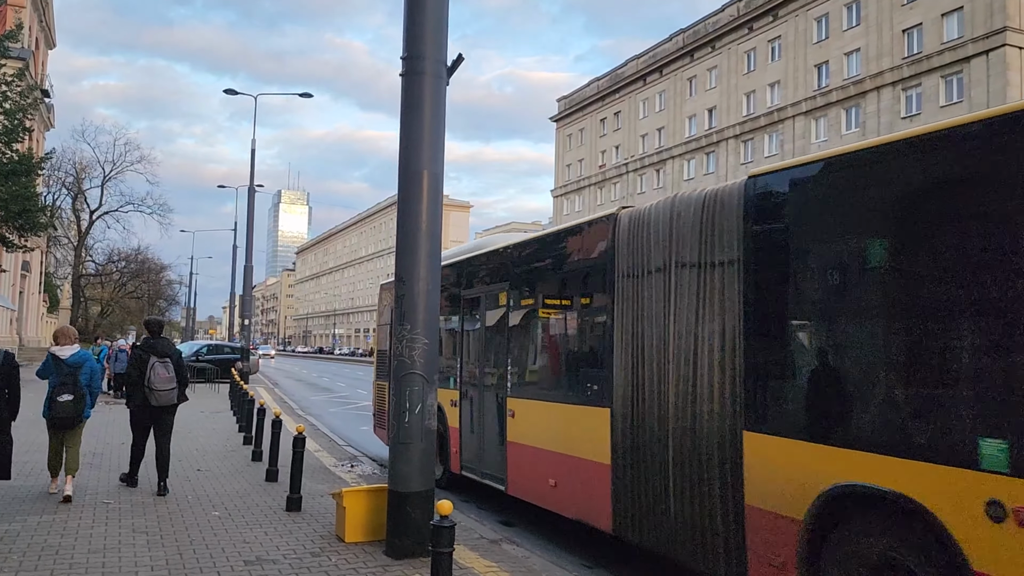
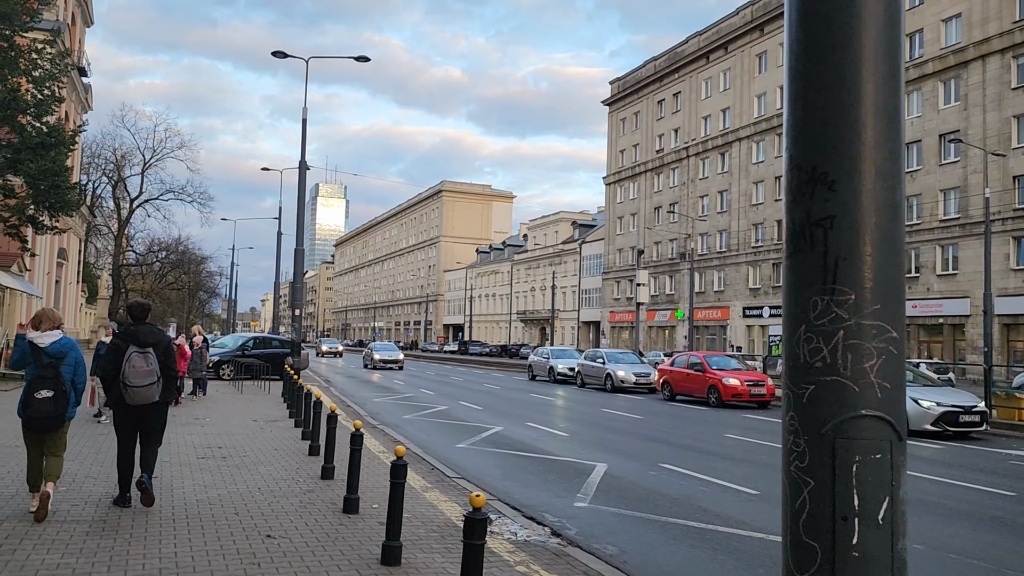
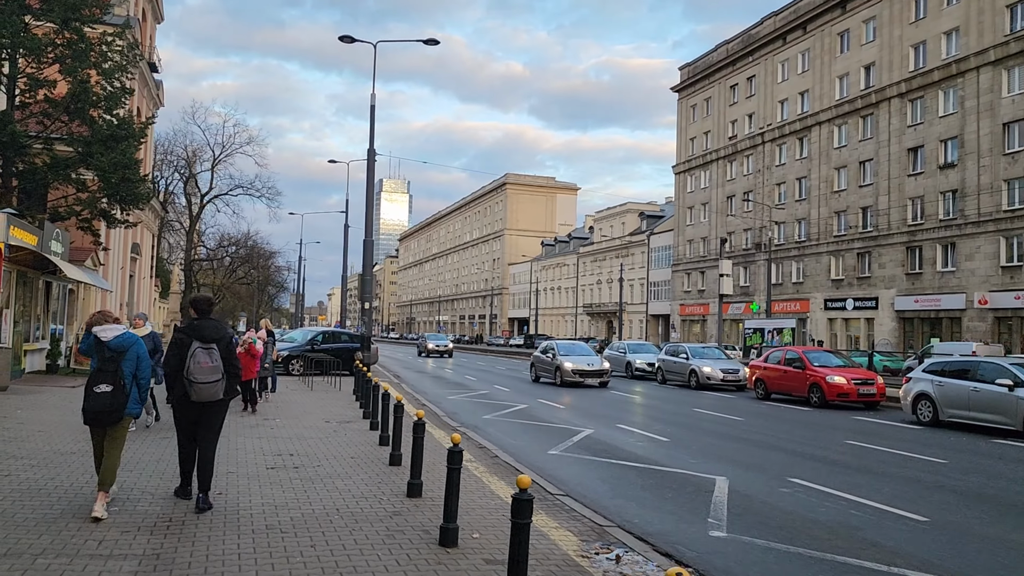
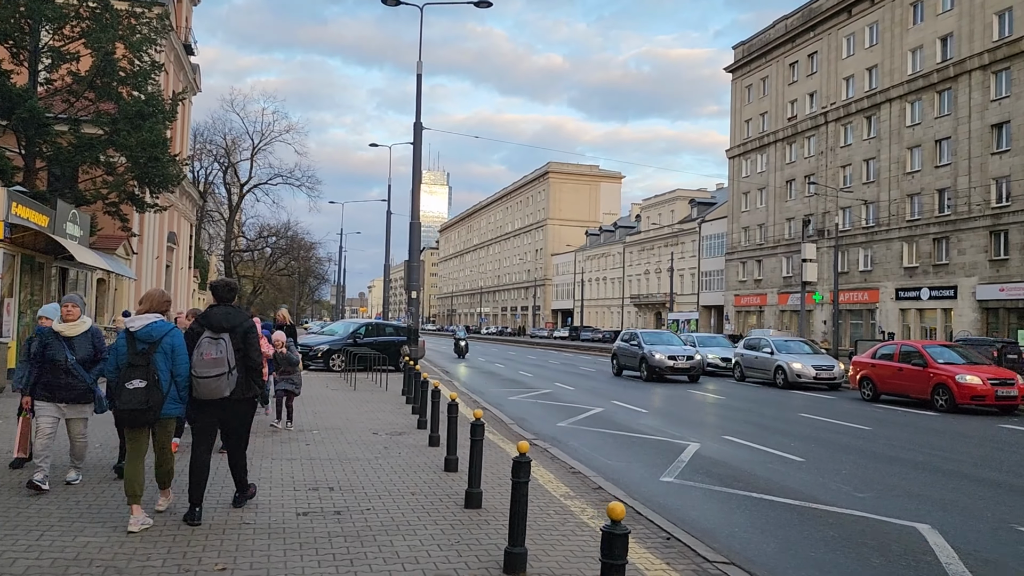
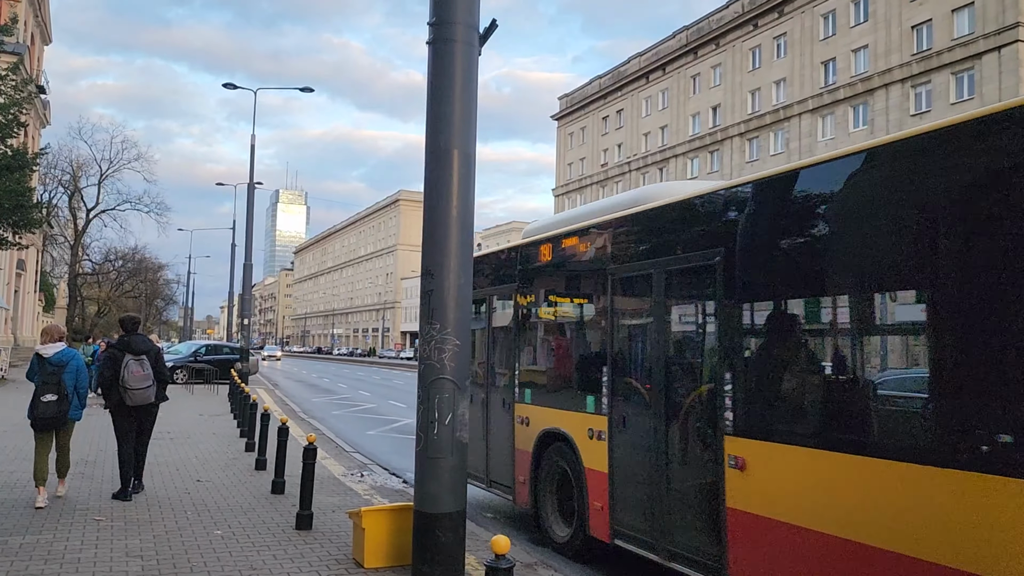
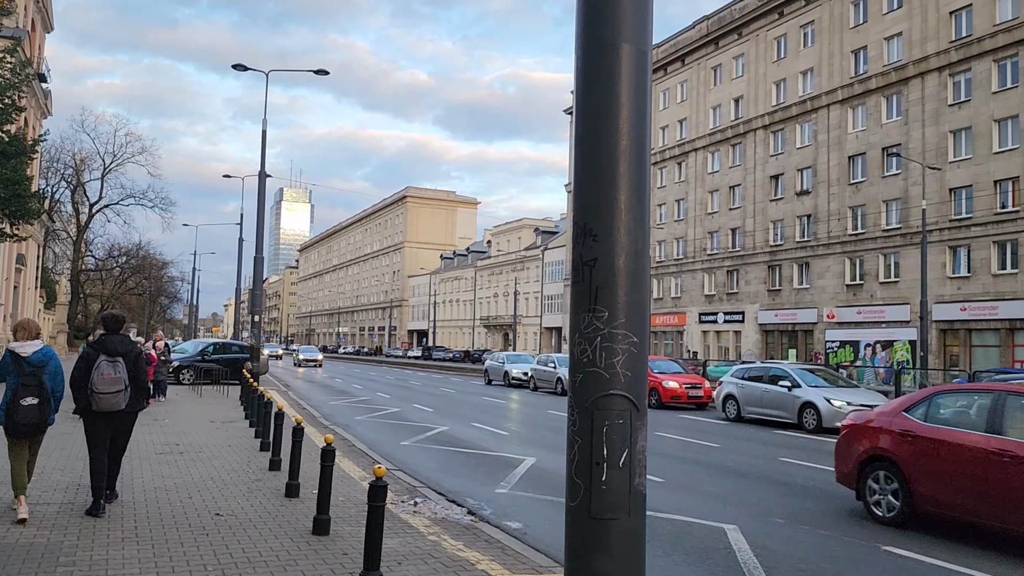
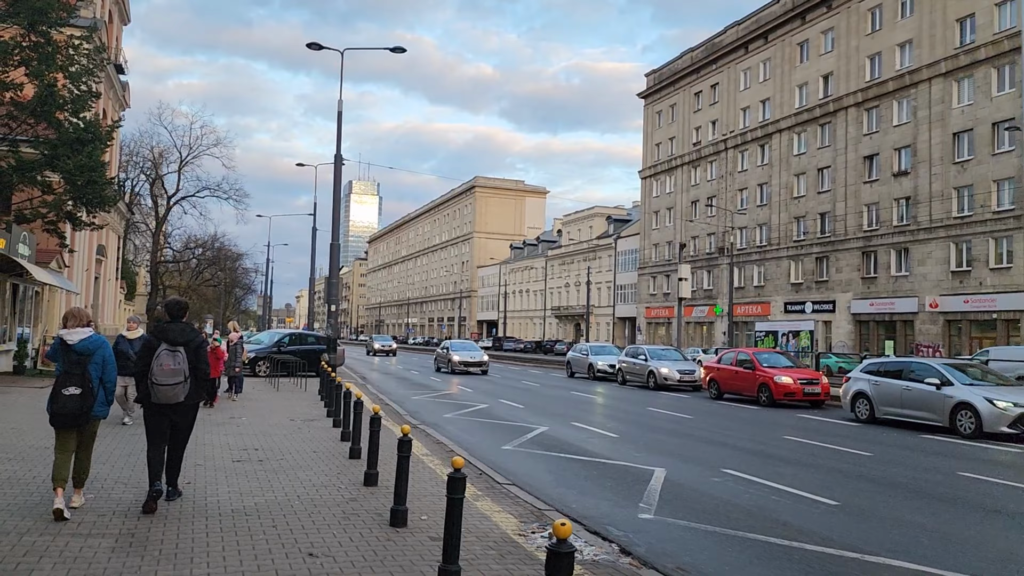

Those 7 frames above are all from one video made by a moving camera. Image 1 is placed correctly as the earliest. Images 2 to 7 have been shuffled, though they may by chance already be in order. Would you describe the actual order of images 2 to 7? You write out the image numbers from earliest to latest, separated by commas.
5, 6, 2, 7, 3, 4
